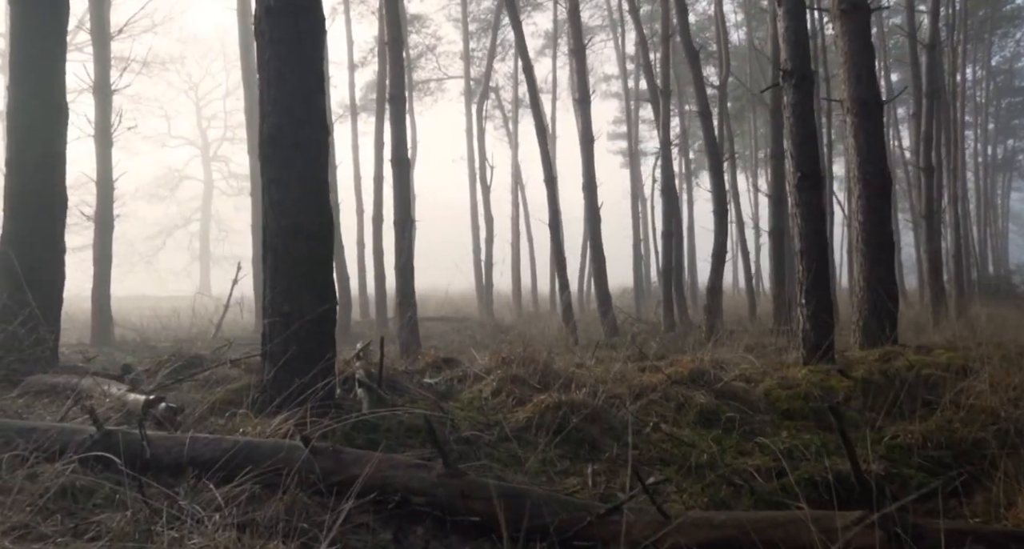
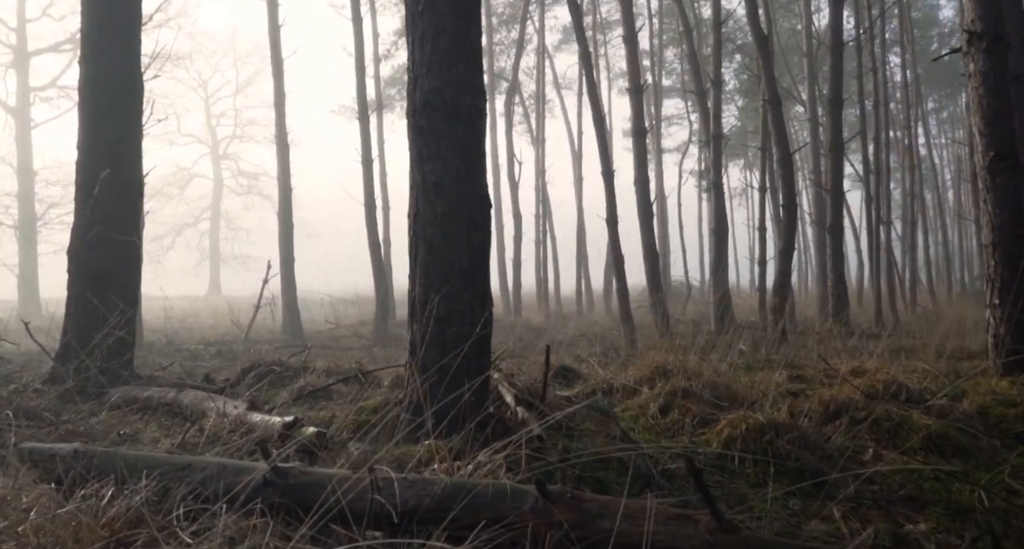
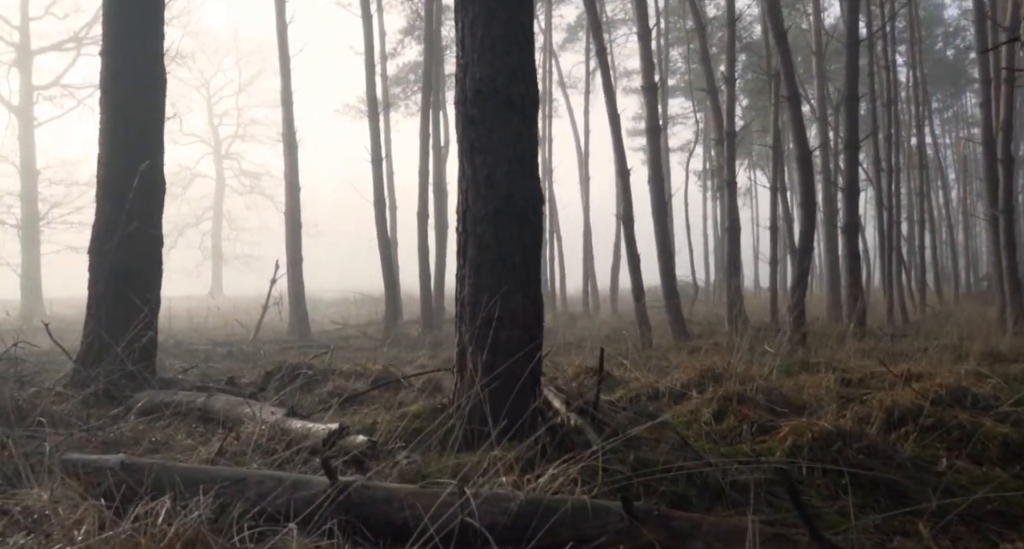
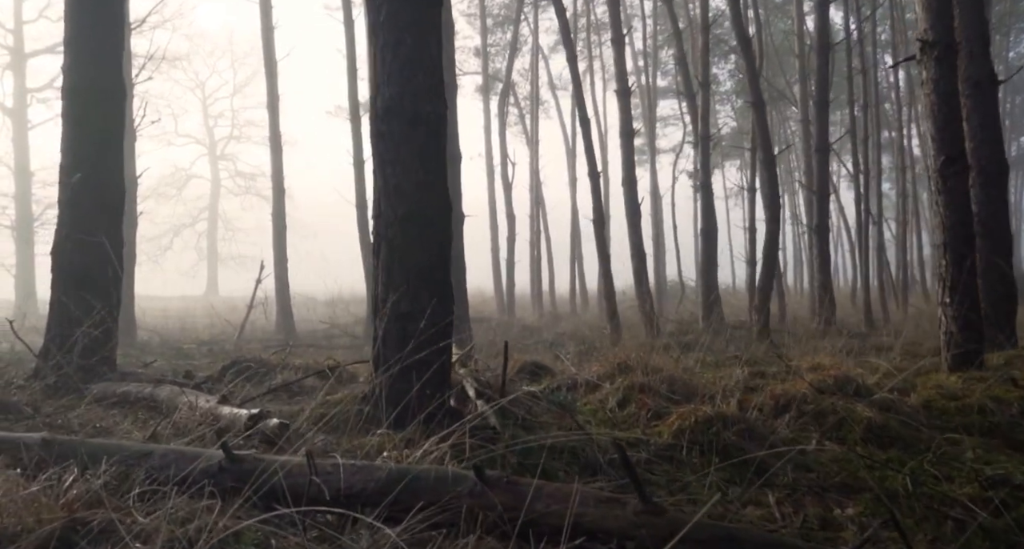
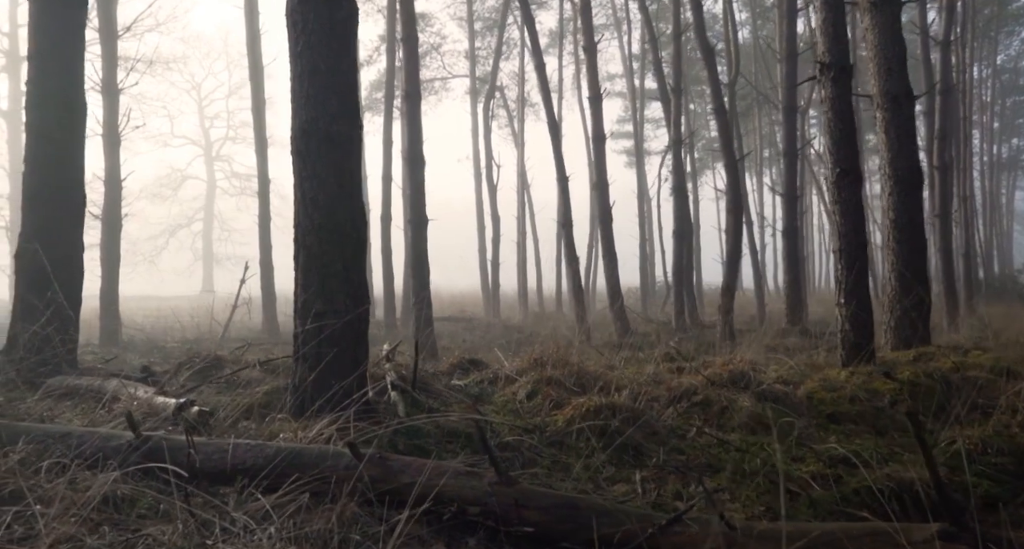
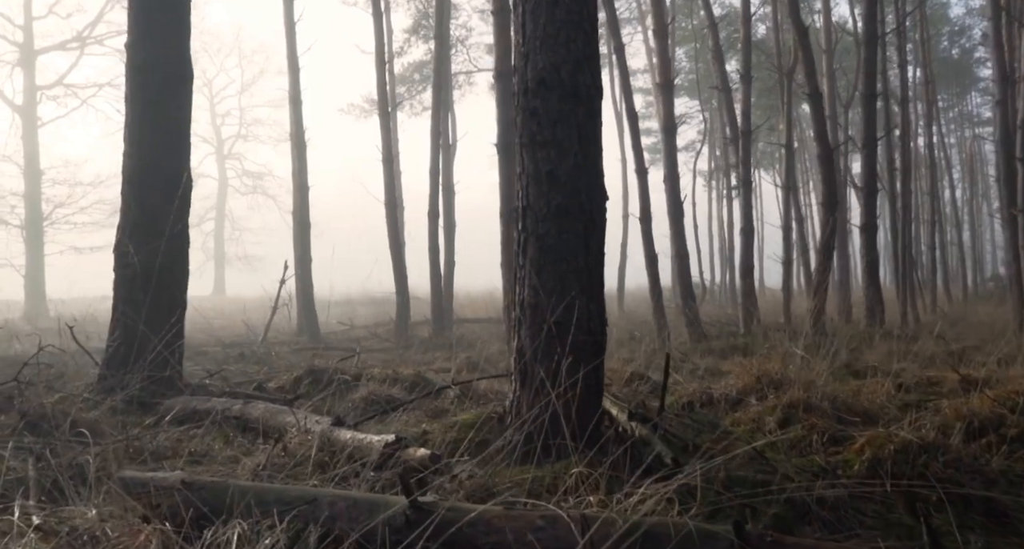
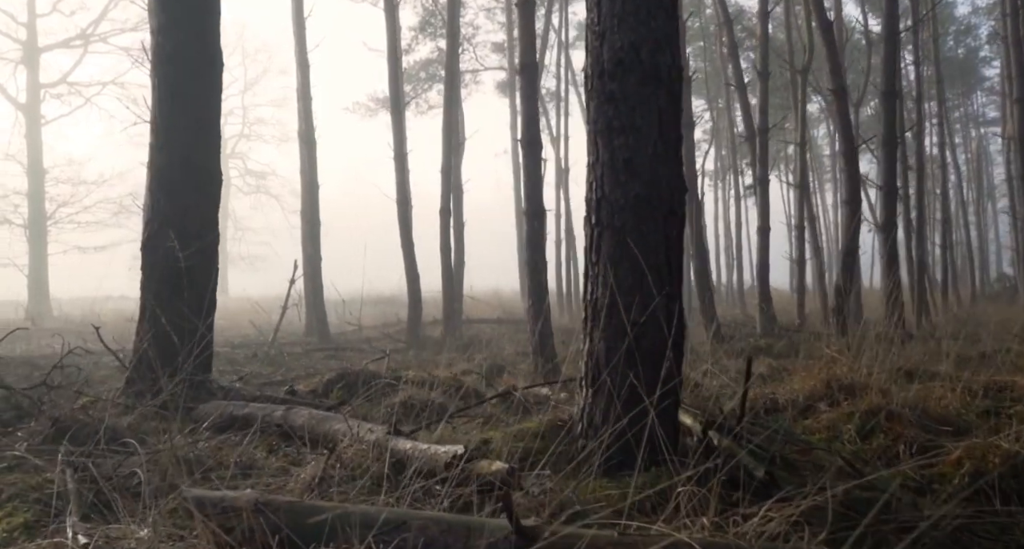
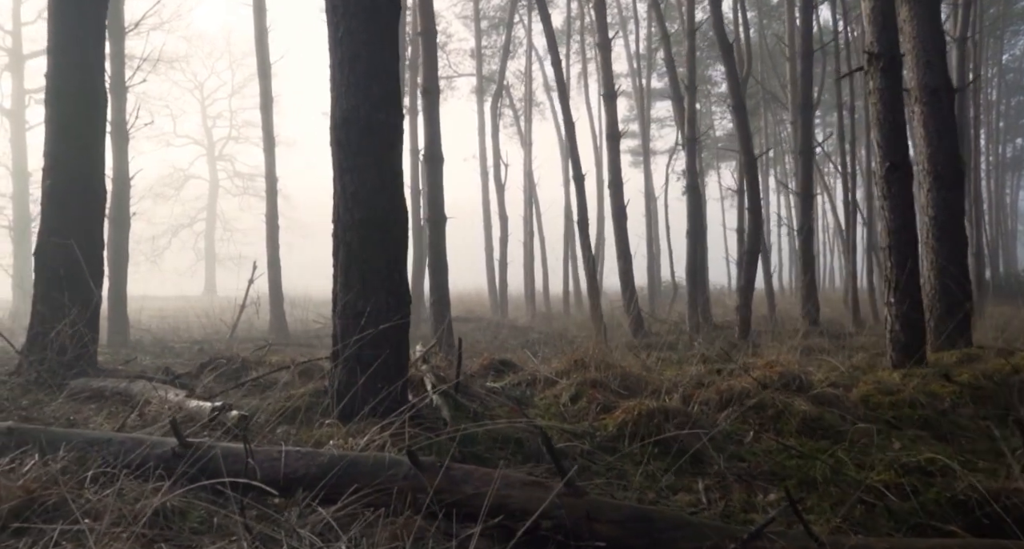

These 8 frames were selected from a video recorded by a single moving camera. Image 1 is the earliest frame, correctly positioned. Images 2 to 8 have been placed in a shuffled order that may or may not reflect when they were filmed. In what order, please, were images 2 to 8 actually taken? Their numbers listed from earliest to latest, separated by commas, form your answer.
5, 8, 4, 2, 3, 6, 7
